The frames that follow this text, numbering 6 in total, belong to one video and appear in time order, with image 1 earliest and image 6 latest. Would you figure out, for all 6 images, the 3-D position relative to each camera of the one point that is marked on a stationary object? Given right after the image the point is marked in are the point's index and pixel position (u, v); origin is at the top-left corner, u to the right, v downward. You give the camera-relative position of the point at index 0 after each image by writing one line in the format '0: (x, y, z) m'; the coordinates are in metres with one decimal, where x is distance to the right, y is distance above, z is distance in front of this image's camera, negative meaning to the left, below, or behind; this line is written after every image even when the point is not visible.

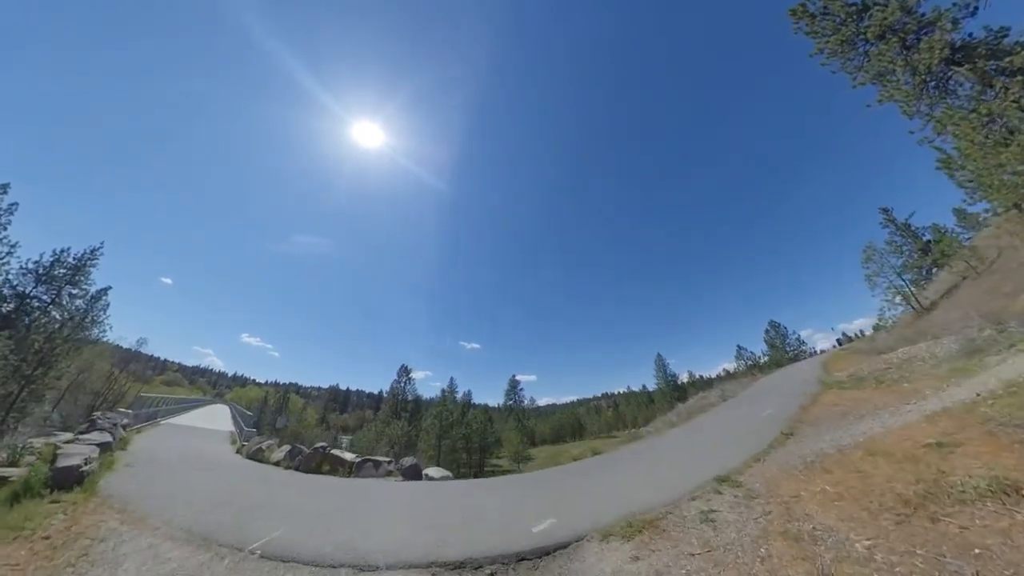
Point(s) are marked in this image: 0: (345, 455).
0: (-4.0, -4.0, +9.1) m
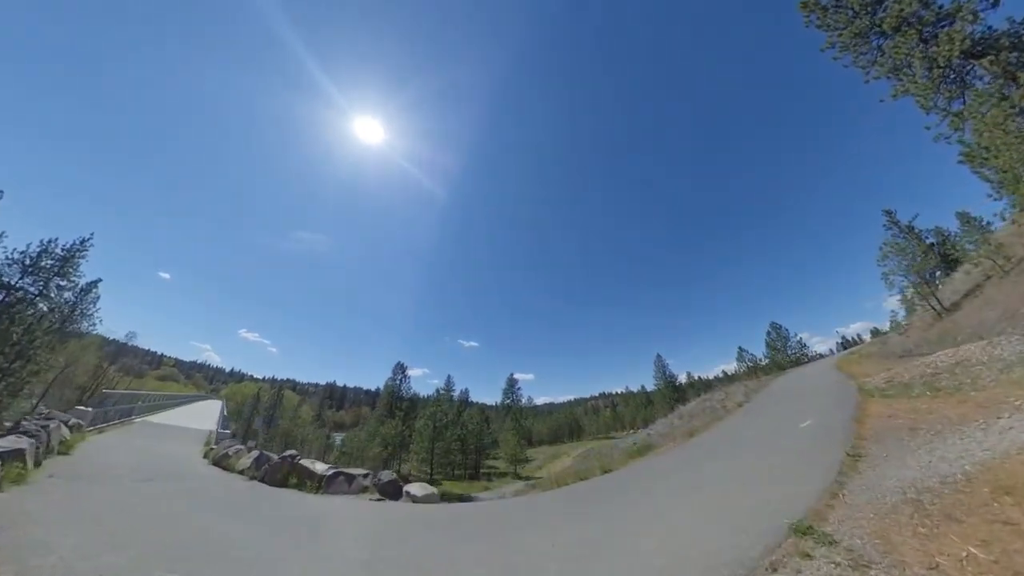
0: (-4.0, -3.7, +7.9) m
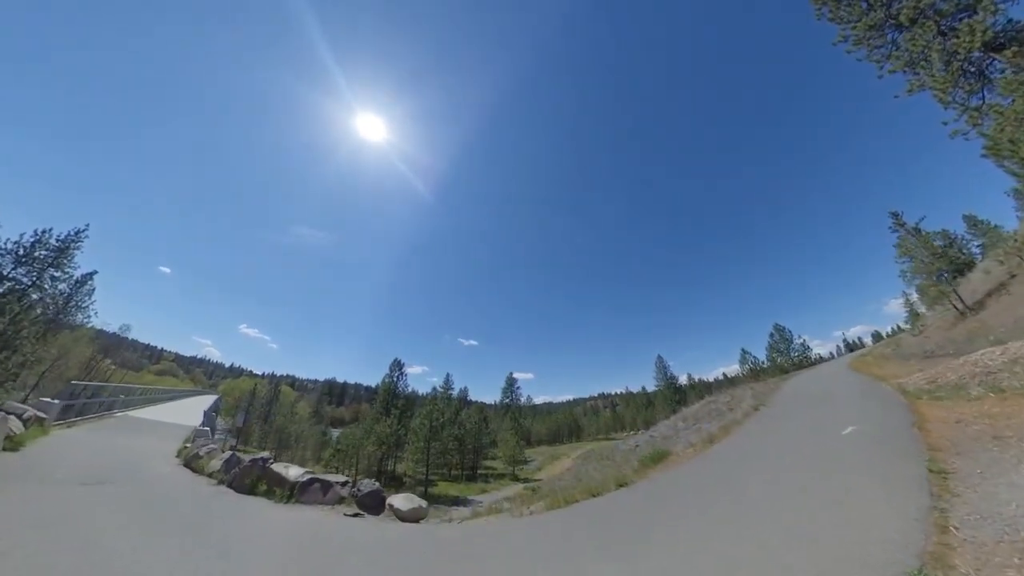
0: (-4.0, -3.4, +7.0) m
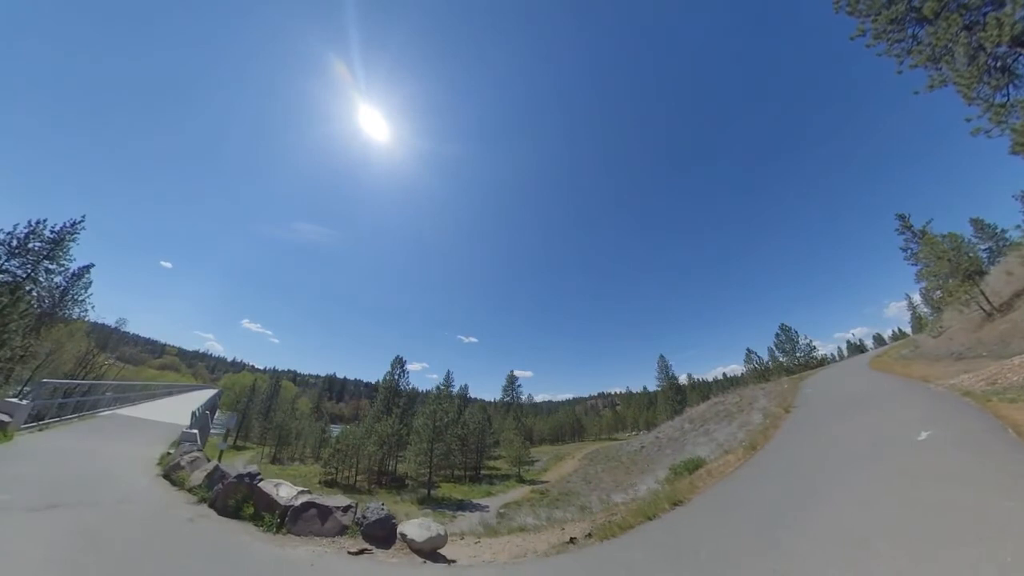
0: (-3.6, -3.2, +6.0) m
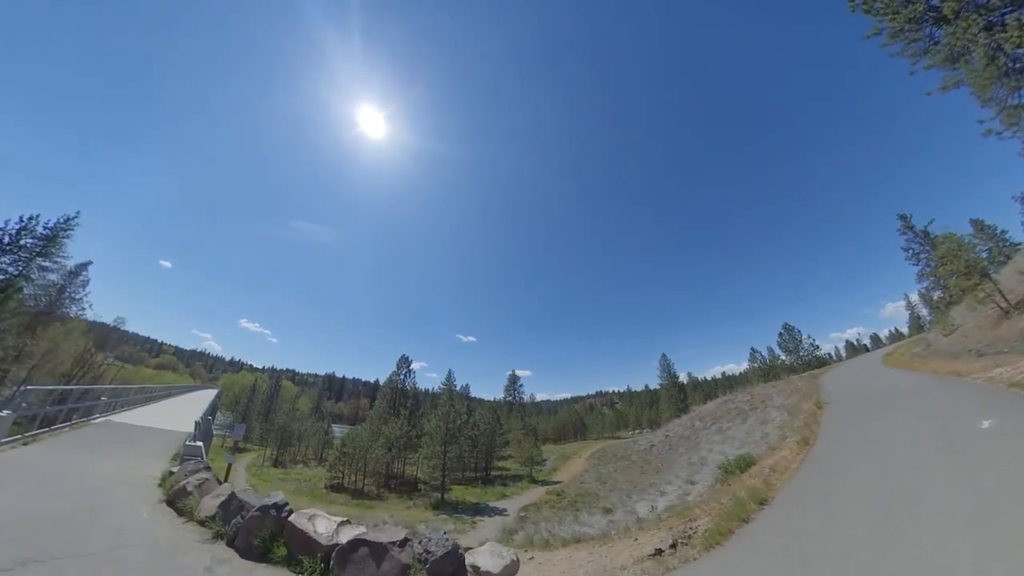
0: (-2.5, -3.1, +4.9) m
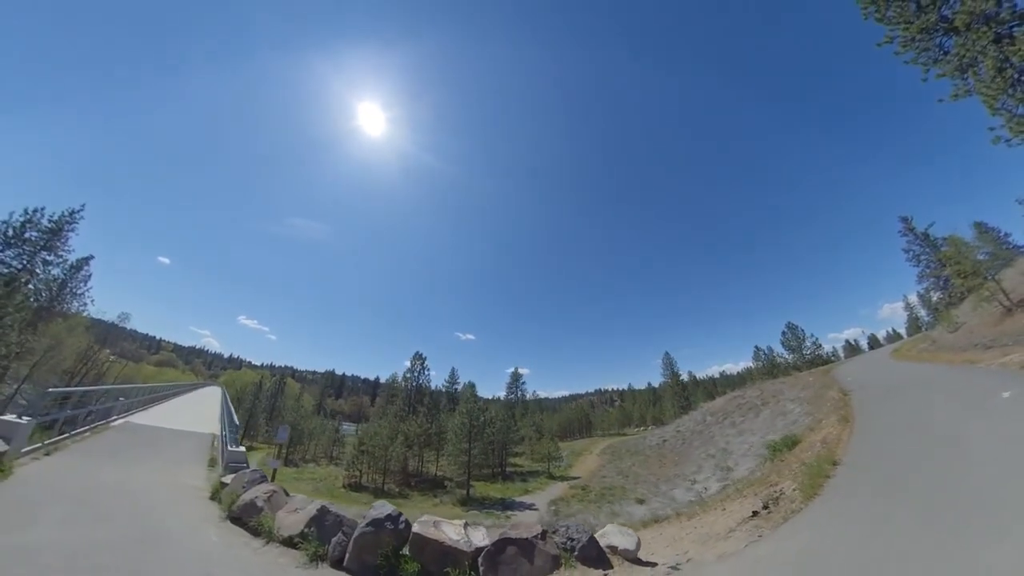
0: (-0.6, -2.7, +3.9) m
